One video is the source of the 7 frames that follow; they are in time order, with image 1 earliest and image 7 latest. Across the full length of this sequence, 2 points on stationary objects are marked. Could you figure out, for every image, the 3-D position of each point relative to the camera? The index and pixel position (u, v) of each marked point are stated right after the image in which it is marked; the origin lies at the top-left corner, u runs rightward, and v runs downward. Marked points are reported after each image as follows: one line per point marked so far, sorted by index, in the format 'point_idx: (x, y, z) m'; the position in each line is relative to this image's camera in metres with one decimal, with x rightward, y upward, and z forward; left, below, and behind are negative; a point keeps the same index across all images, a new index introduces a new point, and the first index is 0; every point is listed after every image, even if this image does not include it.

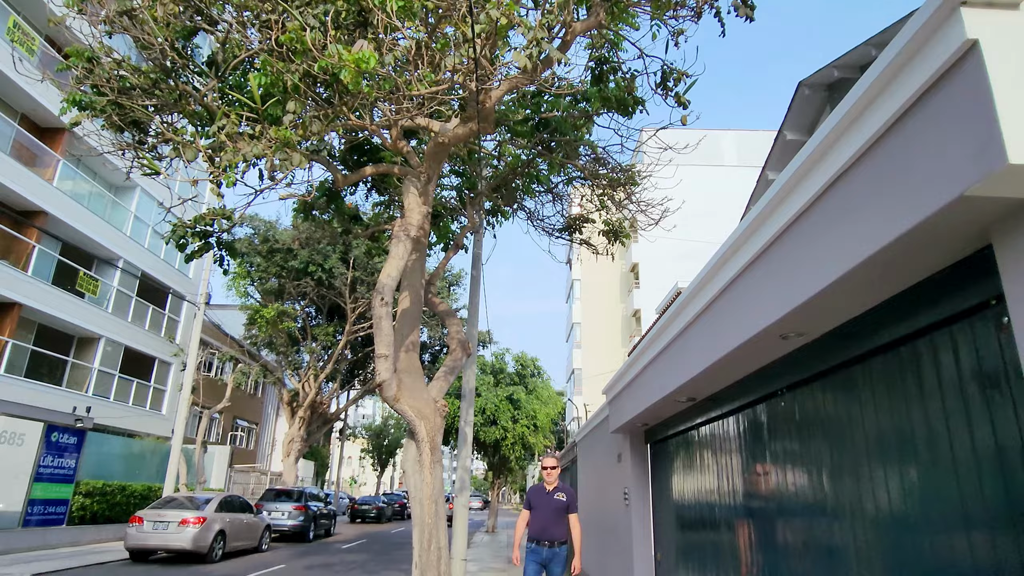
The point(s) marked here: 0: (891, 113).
0: (+1.1, +0.5, +1.8) m
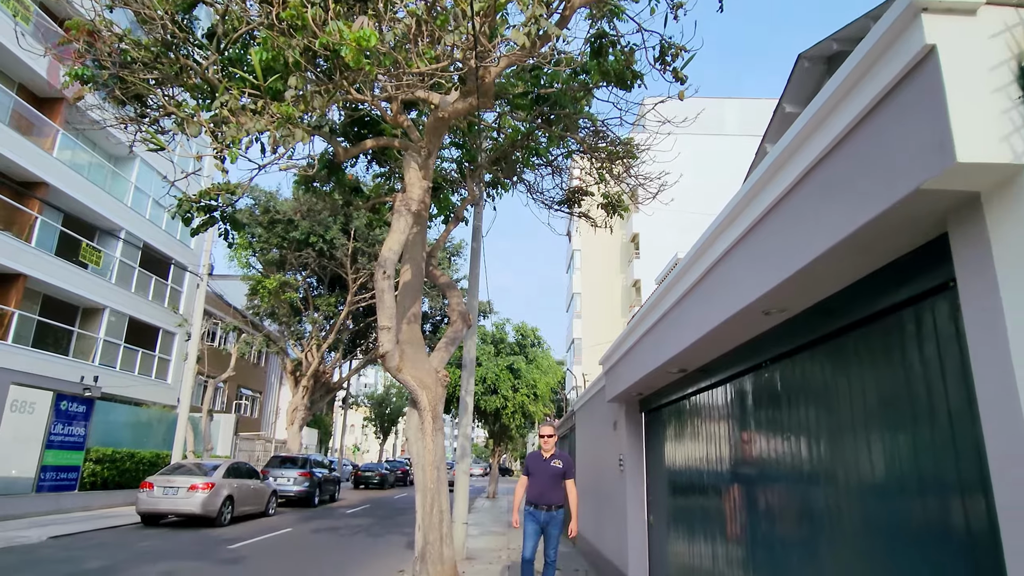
0: (+1.1, +0.5, +1.9) m
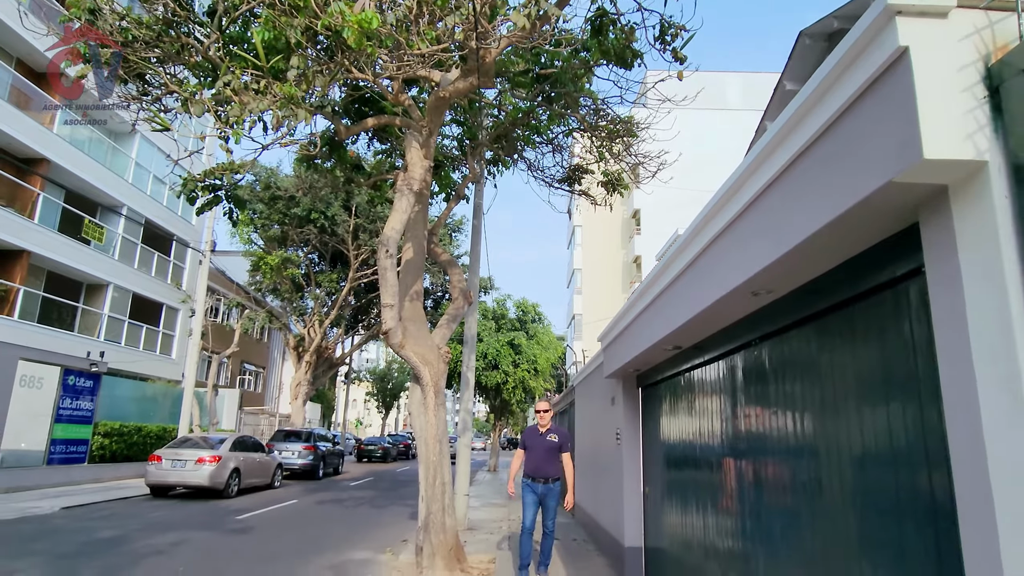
0: (+1.0, +0.6, +2.1) m
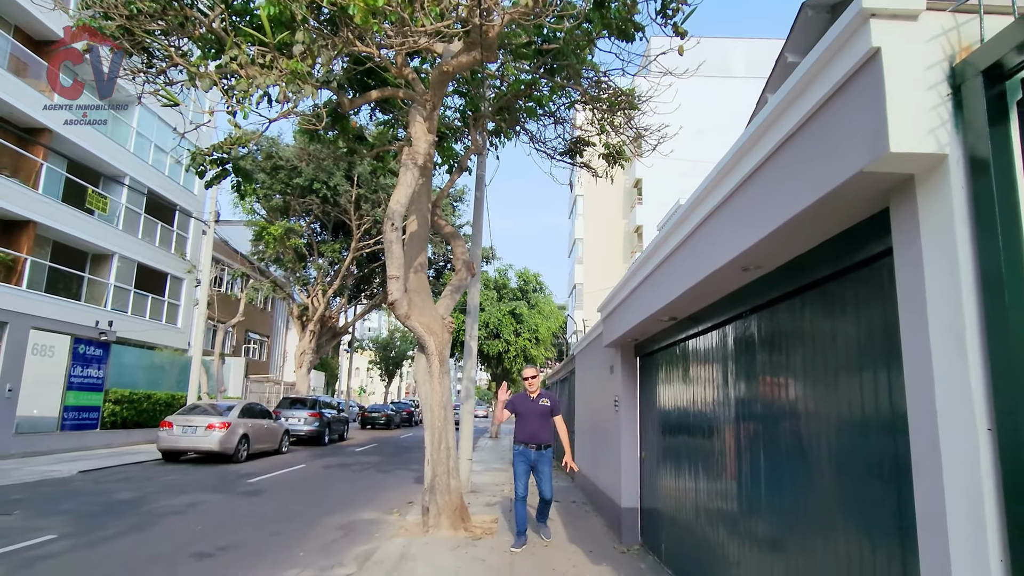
0: (+1.1, +0.7, +2.2) m
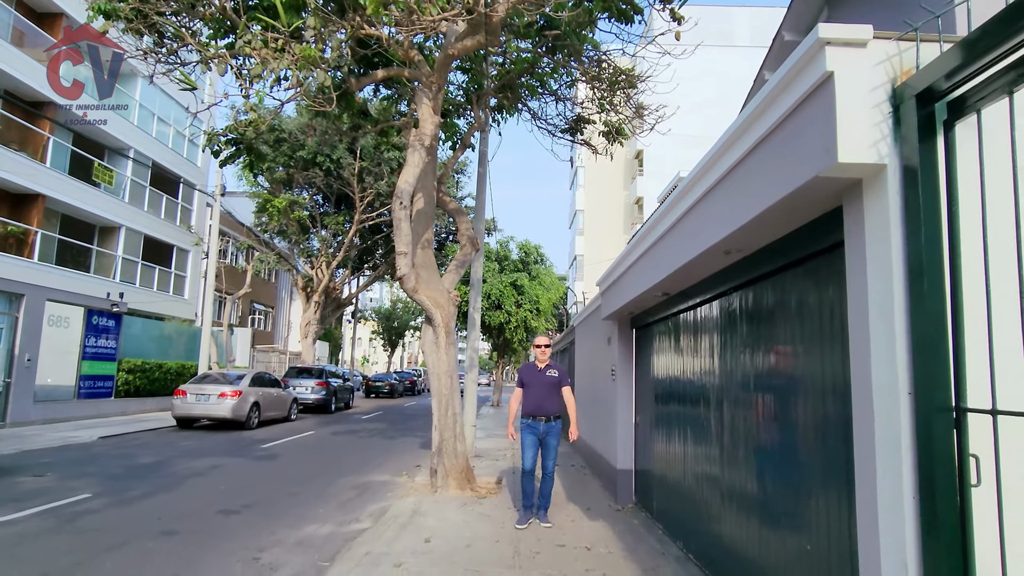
0: (+1.1, +0.7, +2.6) m
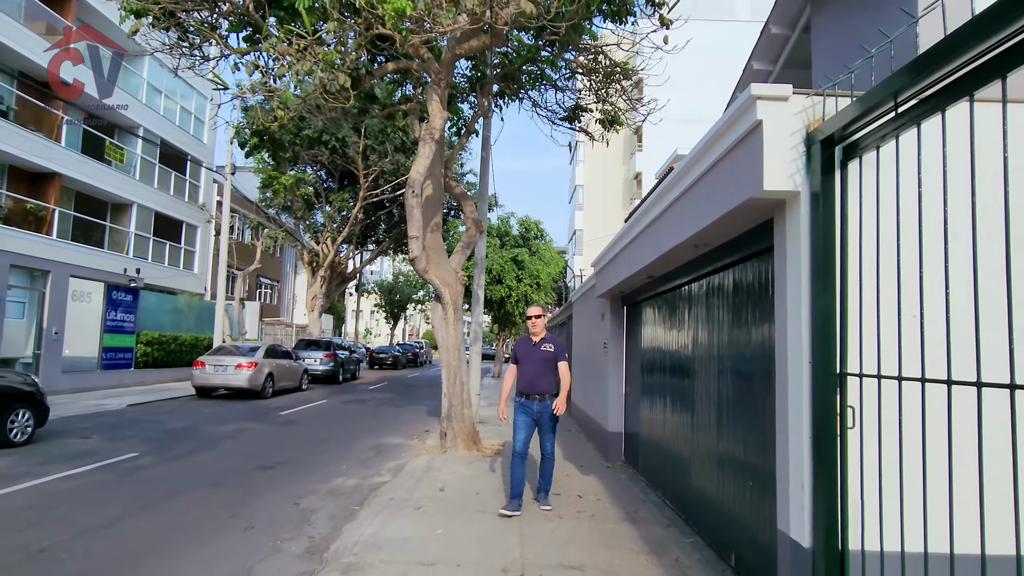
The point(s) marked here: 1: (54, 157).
0: (+1.1, +0.7, +3.3) m
1: (-12.1, +3.5, +17.1) m
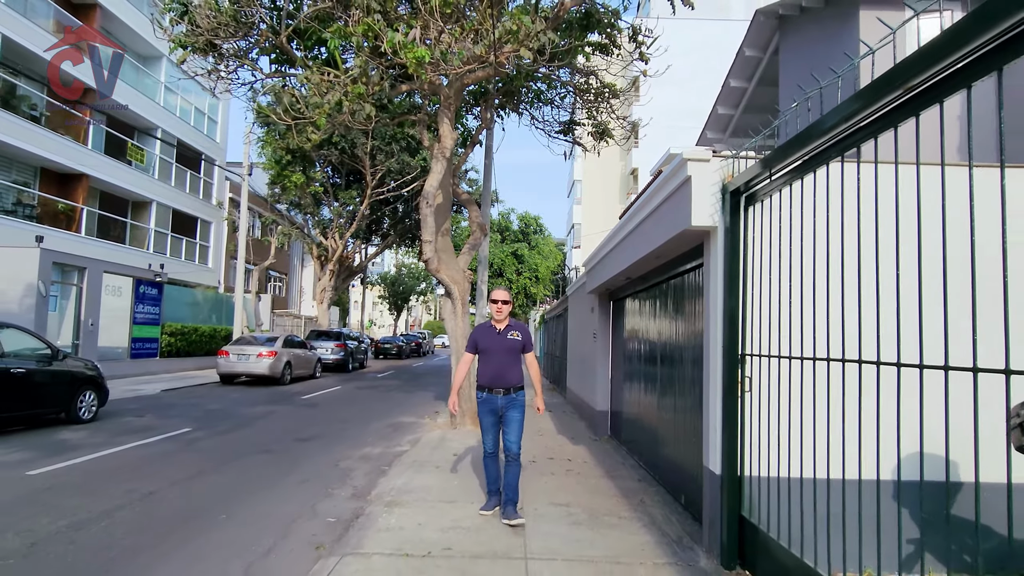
0: (+1.1, +0.7, +4.5) m
1: (-12.1, +3.6, +18.3) m
